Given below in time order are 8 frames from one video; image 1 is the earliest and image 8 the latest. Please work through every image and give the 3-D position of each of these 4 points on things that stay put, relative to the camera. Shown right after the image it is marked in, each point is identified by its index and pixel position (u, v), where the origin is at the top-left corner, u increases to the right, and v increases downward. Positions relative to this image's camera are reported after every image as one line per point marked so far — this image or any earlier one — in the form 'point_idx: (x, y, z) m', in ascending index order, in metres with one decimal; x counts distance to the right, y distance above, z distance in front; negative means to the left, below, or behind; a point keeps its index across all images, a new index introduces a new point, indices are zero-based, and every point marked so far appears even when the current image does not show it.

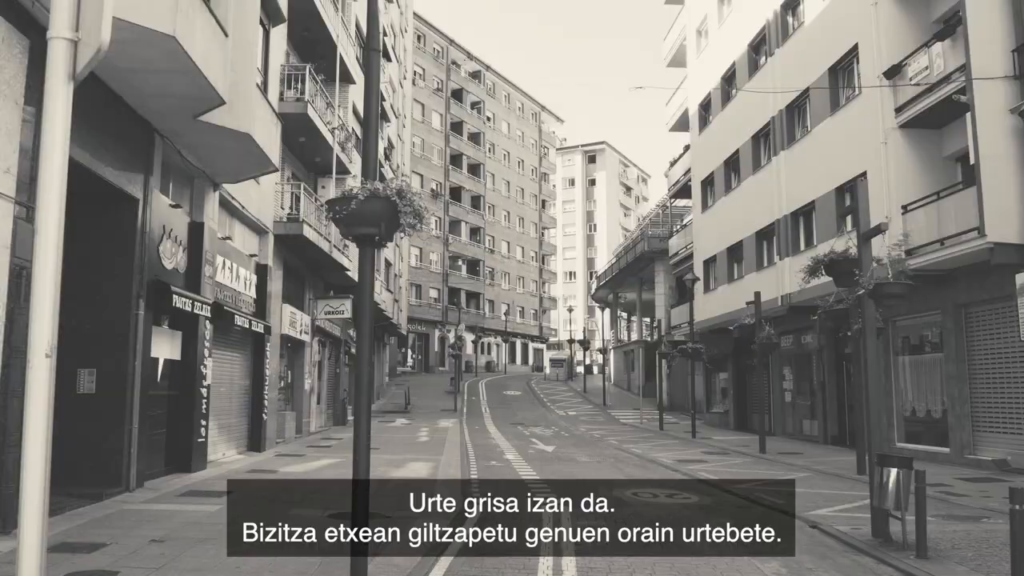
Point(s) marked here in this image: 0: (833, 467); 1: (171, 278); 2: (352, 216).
0: (+6.5, -3.6, +15.5) m
1: (-5.5, +0.2, +12.4) m
2: (-1.2, +0.6, +5.8) m
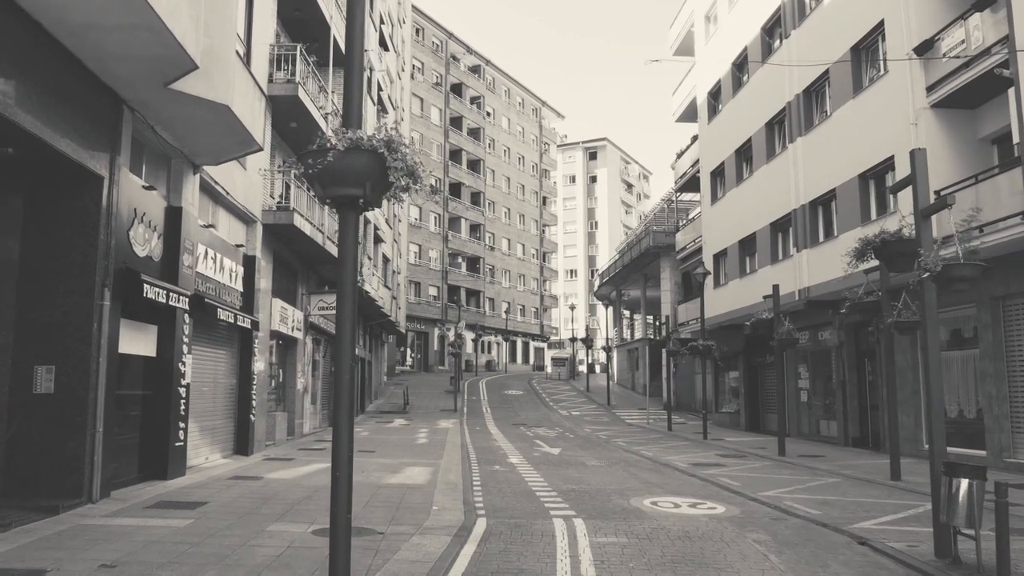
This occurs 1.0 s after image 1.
0: (+6.6, -3.4, +14.4) m
1: (-5.4, +0.3, +11.3) m
2: (-1.1, +0.7, +4.7) m
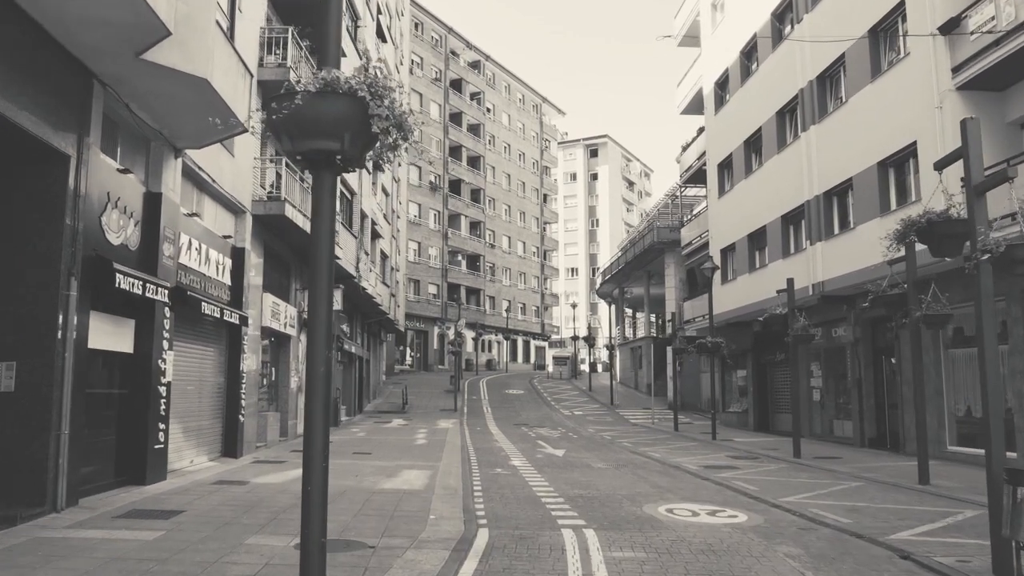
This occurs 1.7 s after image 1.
0: (+6.6, -3.3, +13.6) m
1: (-5.4, +0.4, +10.5) m
2: (-1.1, +0.8, +3.9) m
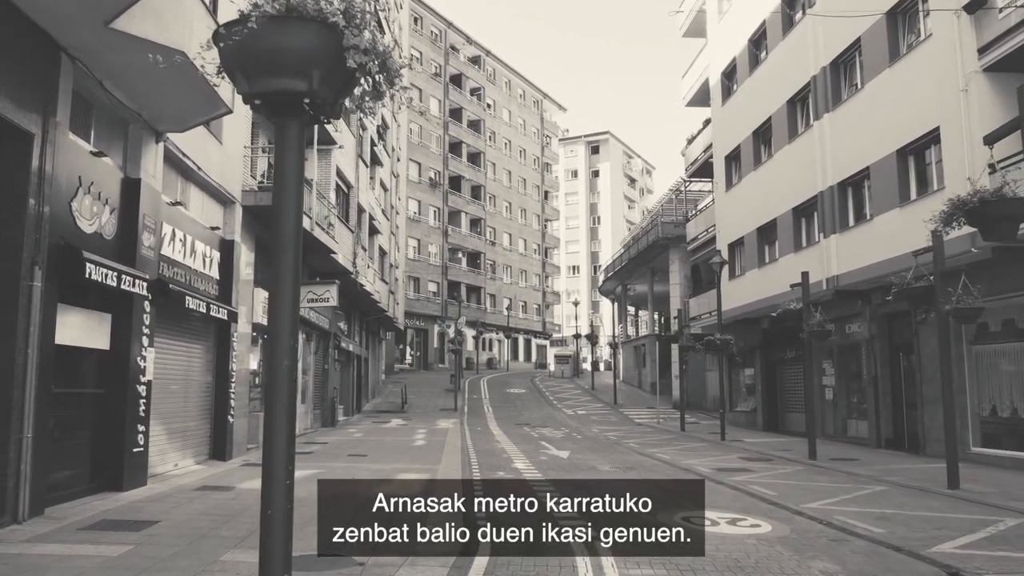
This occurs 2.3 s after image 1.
0: (+6.7, -3.2, +12.8) m
1: (-5.3, +0.5, +9.7) m
2: (-1.0, +0.9, +3.1) m
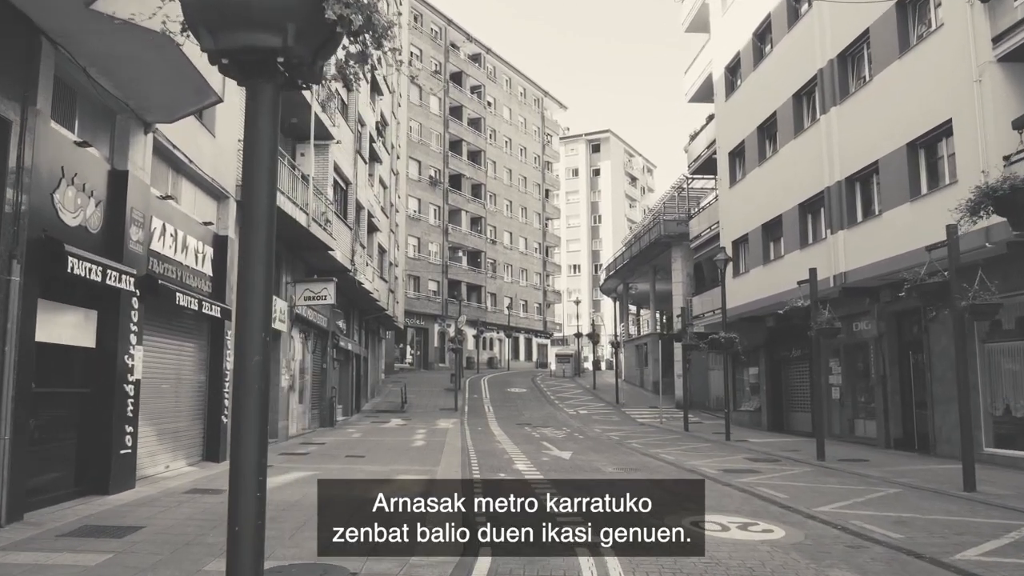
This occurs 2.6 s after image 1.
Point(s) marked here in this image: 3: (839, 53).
0: (+6.7, -3.1, +12.4) m
1: (-5.3, +0.6, +9.4) m
2: (-1.0, +1.0, +2.7) m
3: (+8.1, +5.8, +19.0) m
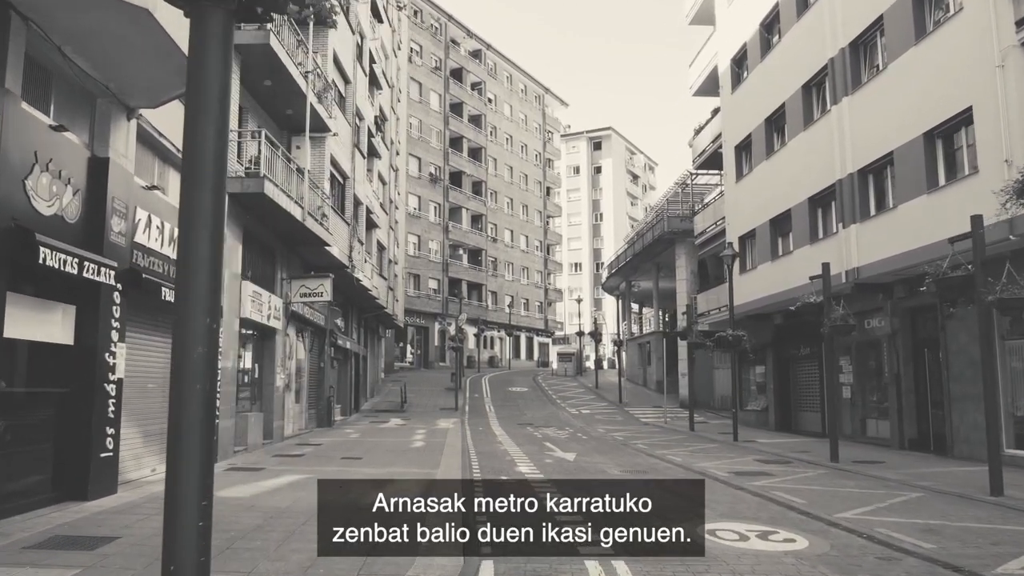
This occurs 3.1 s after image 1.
0: (+6.7, -3.0, +11.9) m
1: (-5.3, +0.7, +8.8) m
2: (-1.0, +1.1, +2.2) m
3: (+8.1, +5.9, +18.5) m
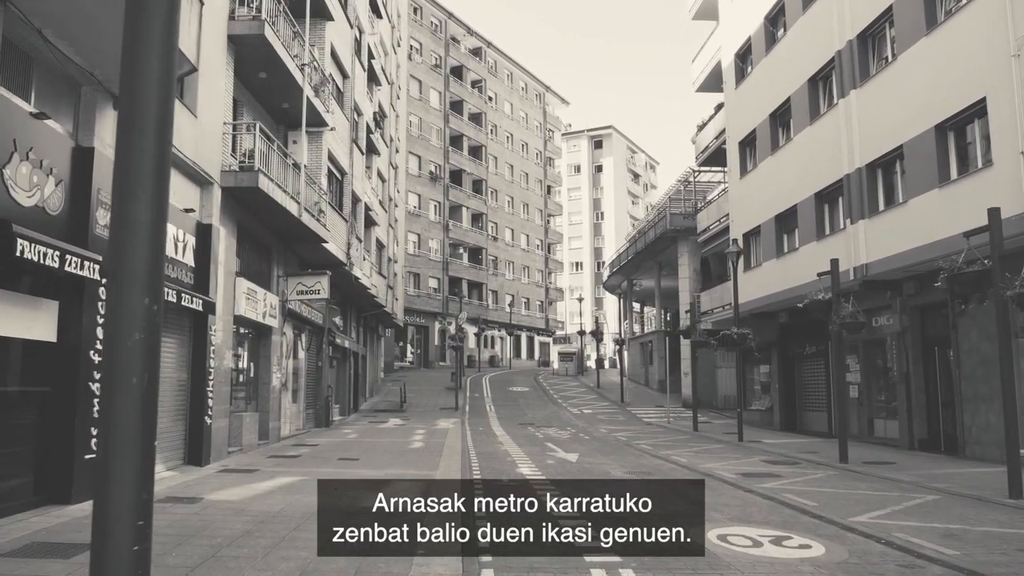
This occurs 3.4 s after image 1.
0: (+6.8, -3.0, +11.5) m
1: (-5.3, +0.7, +8.4) m
2: (-1.0, +1.1, +1.8) m
3: (+8.2, +6.0, +18.1) m
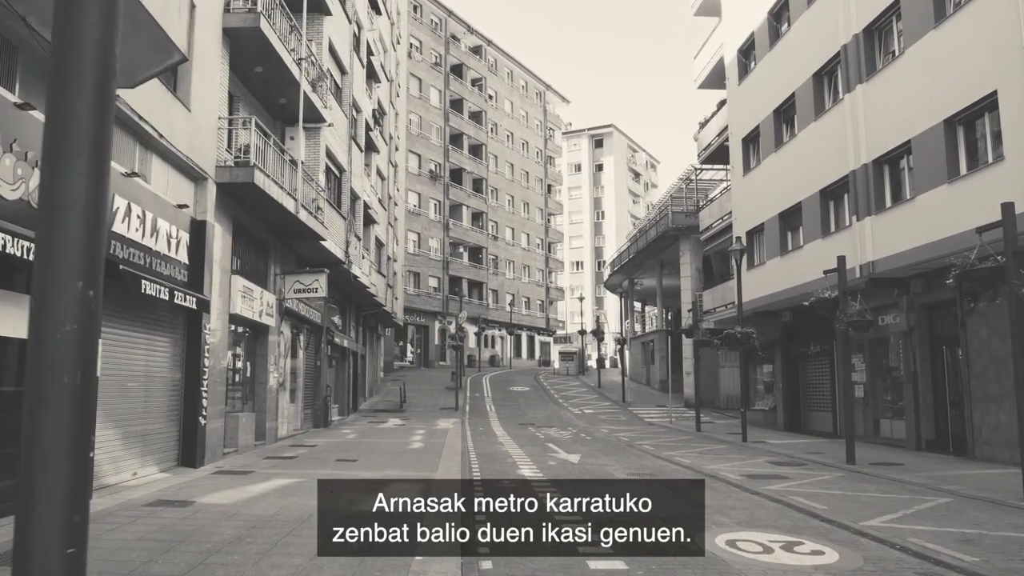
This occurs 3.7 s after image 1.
0: (+6.8, -2.9, +11.2) m
1: (-5.3, +0.8, +8.1) m
2: (-1.0, +1.2, +1.5) m
3: (+8.2, +6.0, +17.8) m
